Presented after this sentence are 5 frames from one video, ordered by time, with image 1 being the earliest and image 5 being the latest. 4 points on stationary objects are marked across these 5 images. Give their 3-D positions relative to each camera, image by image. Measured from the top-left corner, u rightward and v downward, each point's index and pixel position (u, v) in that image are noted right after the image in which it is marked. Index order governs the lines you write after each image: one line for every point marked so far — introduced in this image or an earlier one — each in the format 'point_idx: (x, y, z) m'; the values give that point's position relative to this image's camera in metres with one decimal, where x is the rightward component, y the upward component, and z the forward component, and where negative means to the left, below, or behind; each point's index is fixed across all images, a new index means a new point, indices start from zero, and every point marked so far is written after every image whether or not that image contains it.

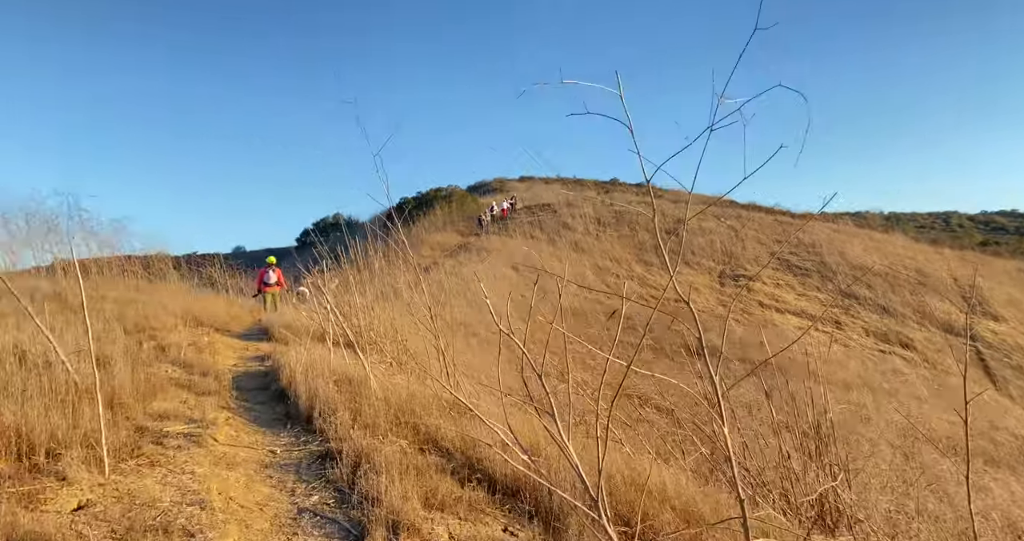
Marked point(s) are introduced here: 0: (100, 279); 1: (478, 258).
0: (-6.5, -0.1, +11.8) m
1: (-0.7, +0.3, +16.9) m
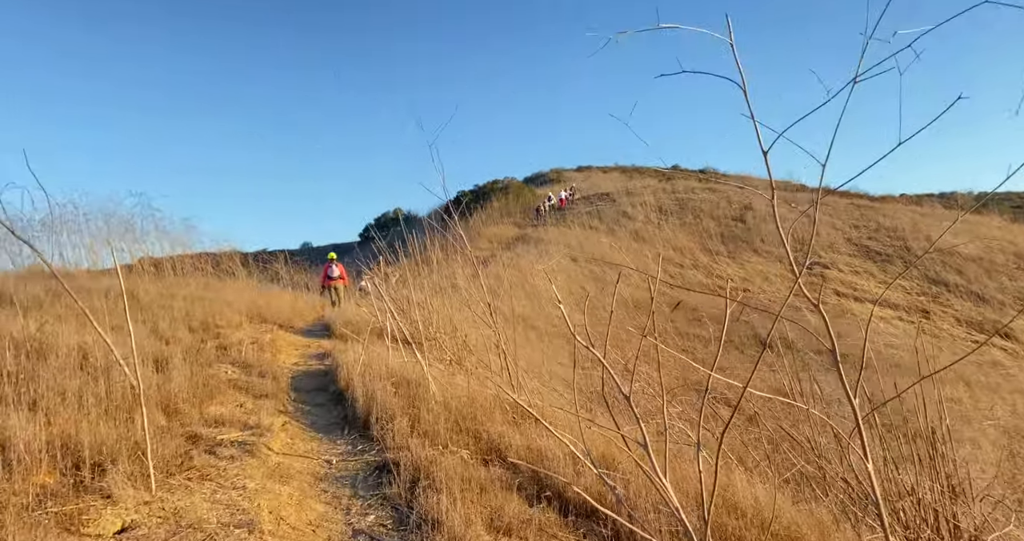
0: (-5.5, -0.1, +12.0) m
1: (+0.6, +0.5, +16.6) m
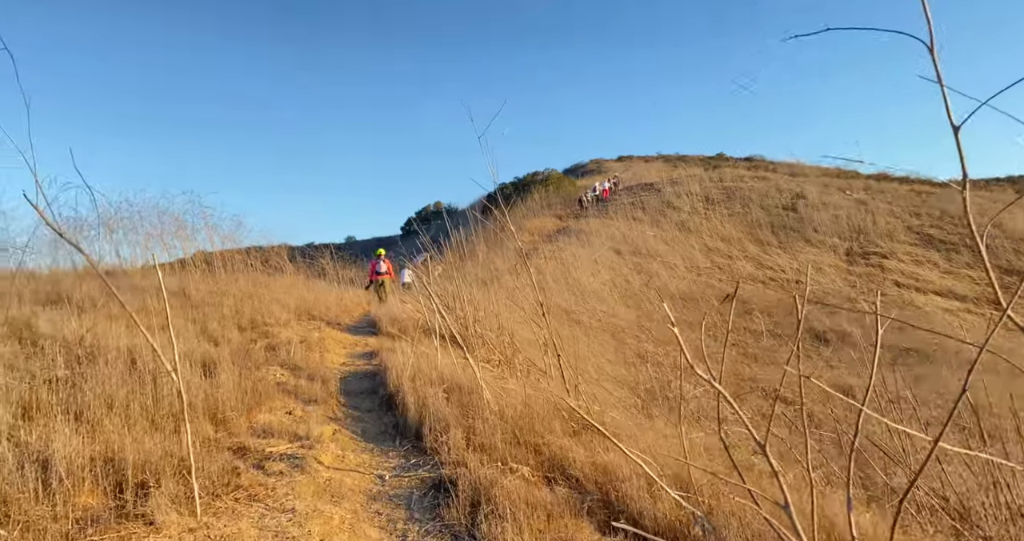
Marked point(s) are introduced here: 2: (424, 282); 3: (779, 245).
0: (-4.8, -0.1, +12.1) m
1: (+1.6, +0.7, +16.3) m
2: (-1.0, -0.1, +8.0) m
3: (+5.5, +0.5, +15.4) m
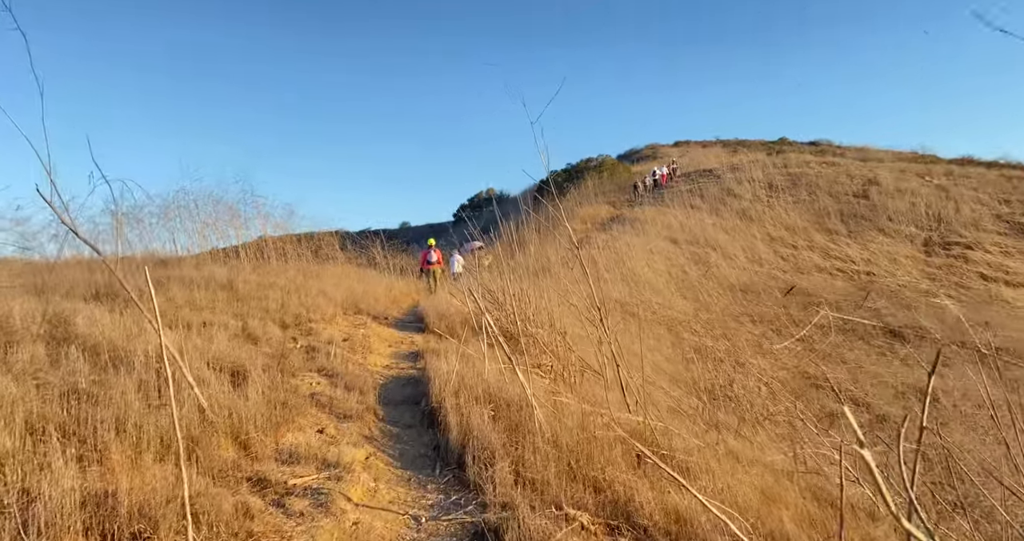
0: (-4.0, +0.1, +12.0) m
1: (+2.7, +0.9, +15.7) m
2: (-0.4, -0.1, +7.6) m
3: (+6.6, +0.7, +14.5) m
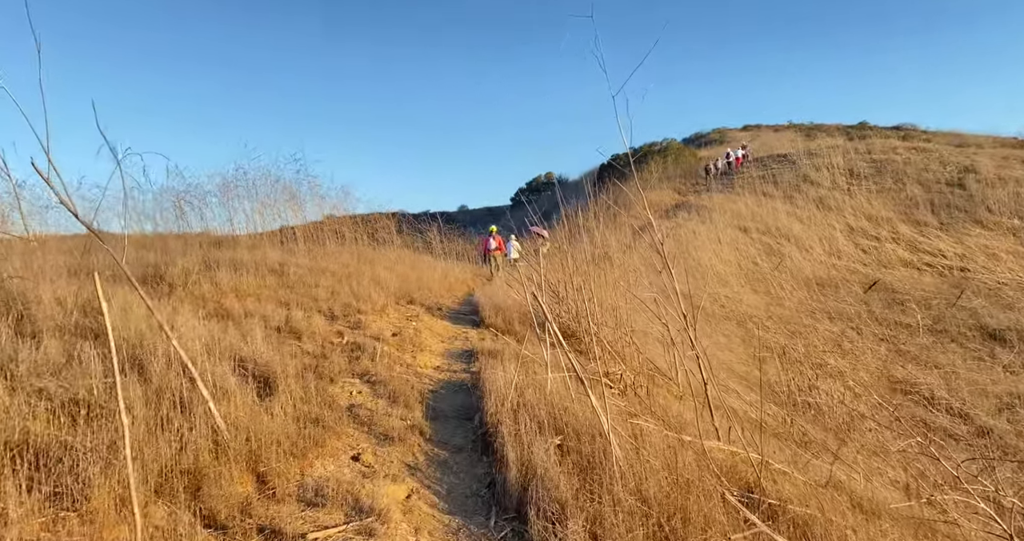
0: (-3.0, +0.3, +11.6) m
1: (+3.9, +1.1, +14.9) m
2: (+0.2, 0.0, +7.0) m
3: (+7.7, +0.8, +13.4) m
